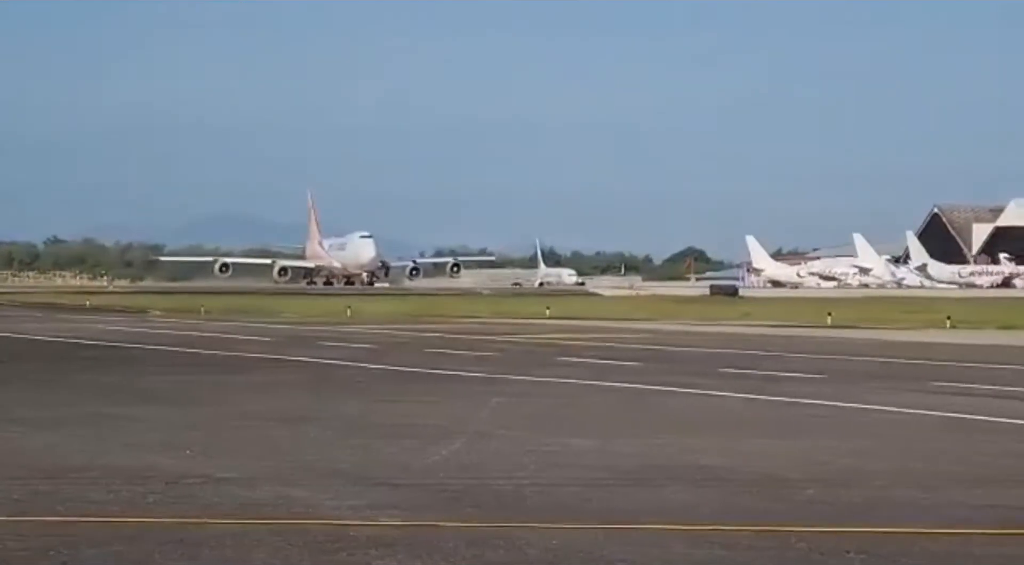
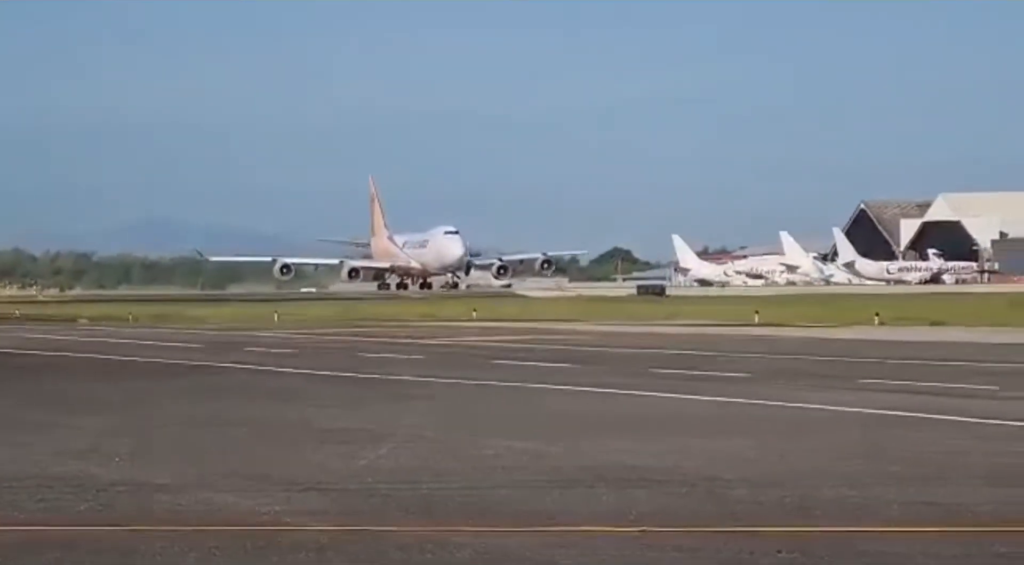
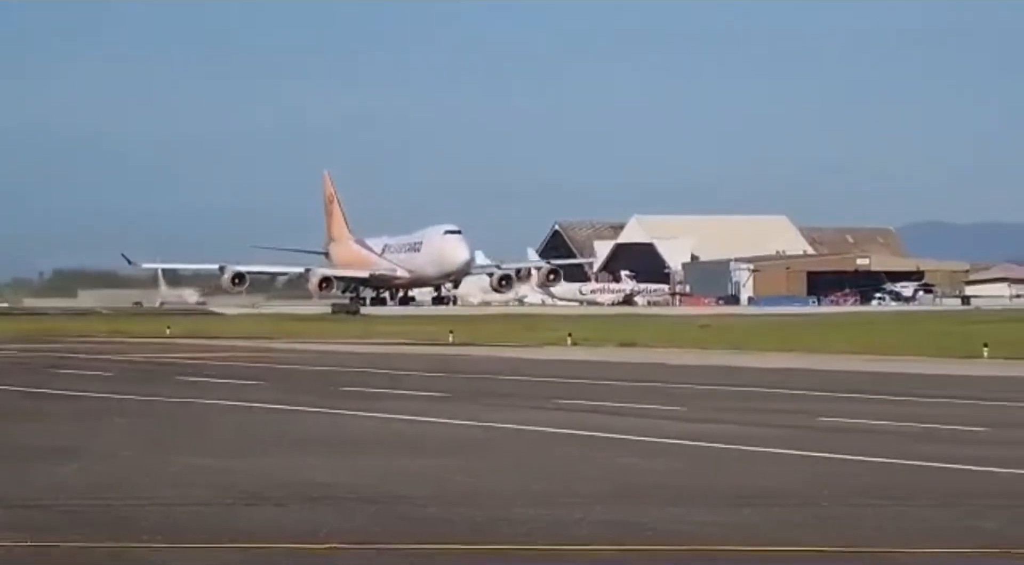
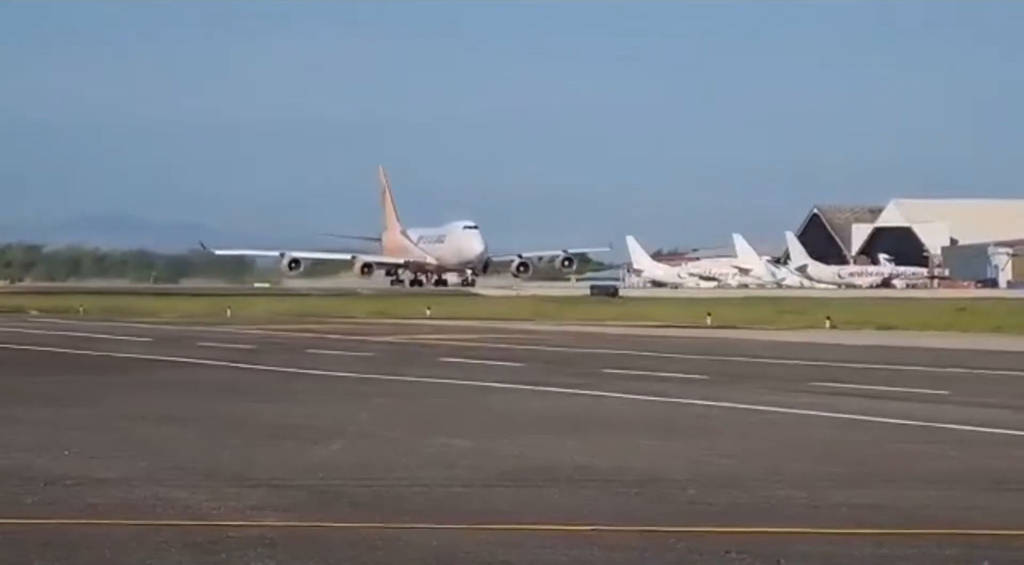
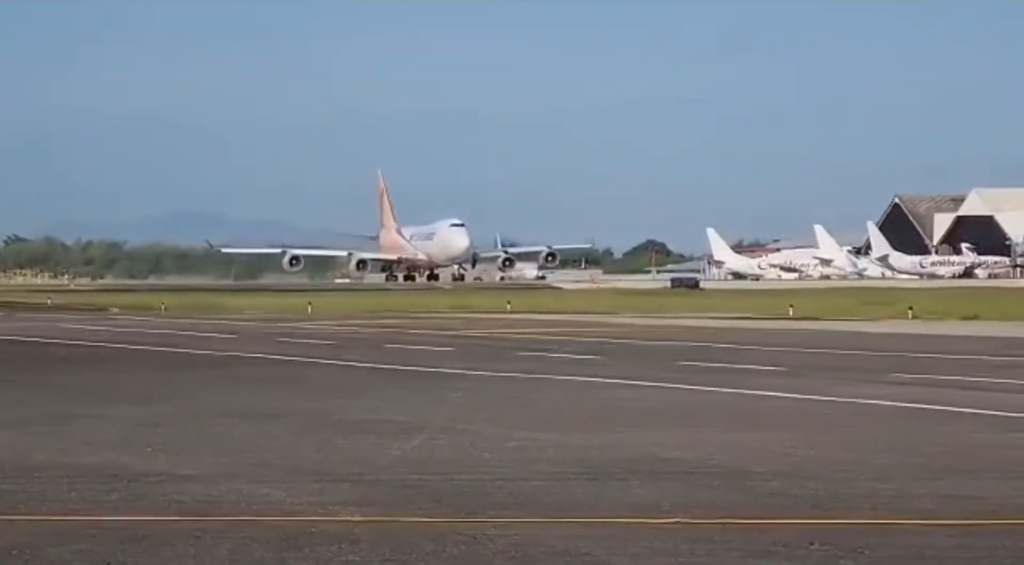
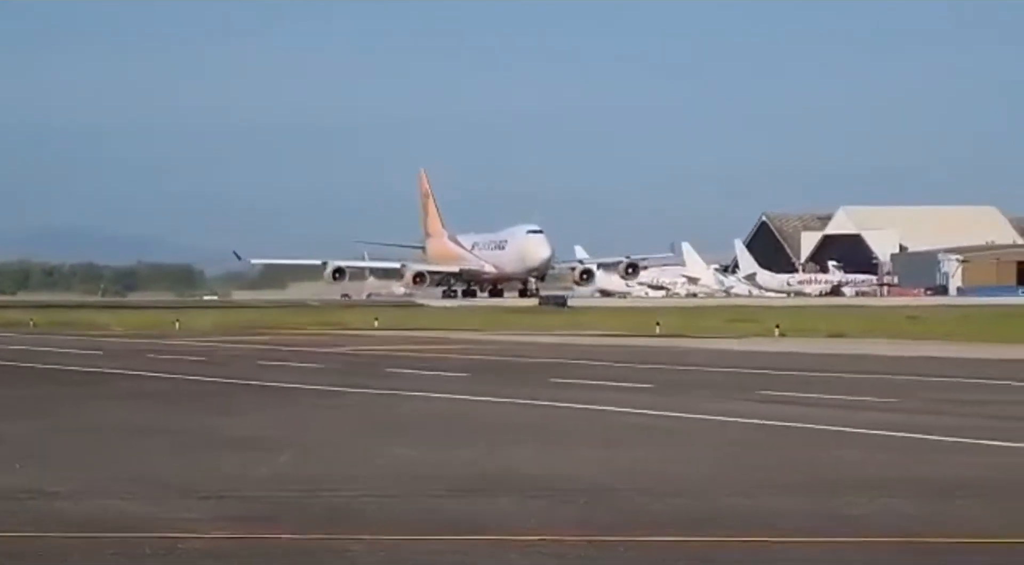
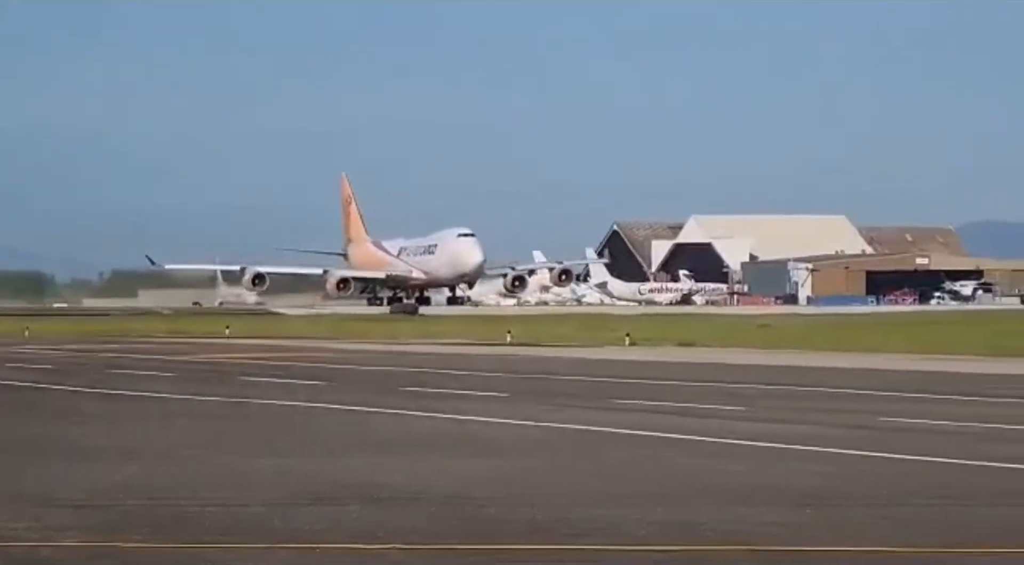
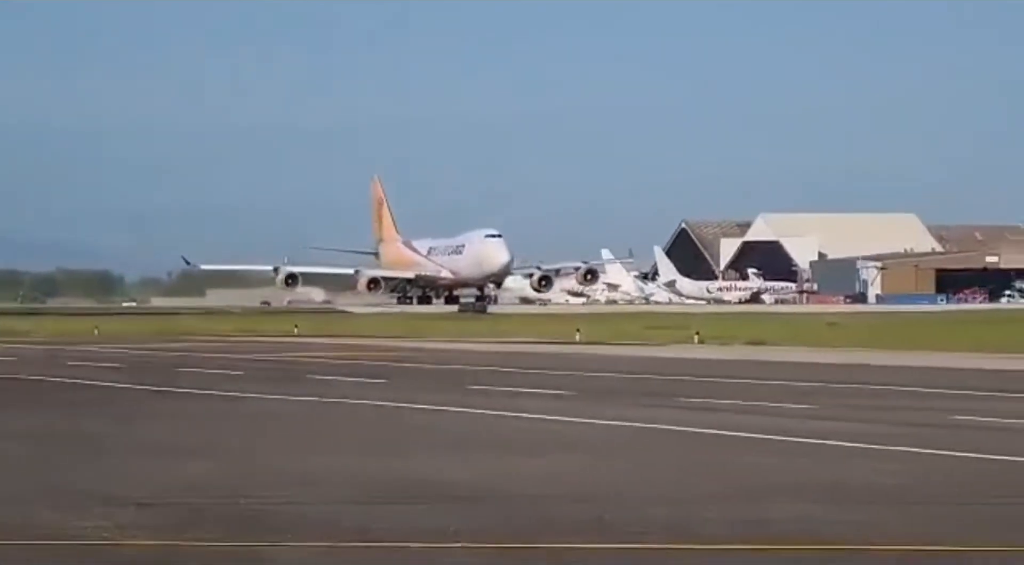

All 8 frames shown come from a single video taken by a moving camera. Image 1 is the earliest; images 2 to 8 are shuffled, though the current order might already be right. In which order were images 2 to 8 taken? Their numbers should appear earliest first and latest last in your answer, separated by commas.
5, 2, 4, 6, 8, 7, 3
